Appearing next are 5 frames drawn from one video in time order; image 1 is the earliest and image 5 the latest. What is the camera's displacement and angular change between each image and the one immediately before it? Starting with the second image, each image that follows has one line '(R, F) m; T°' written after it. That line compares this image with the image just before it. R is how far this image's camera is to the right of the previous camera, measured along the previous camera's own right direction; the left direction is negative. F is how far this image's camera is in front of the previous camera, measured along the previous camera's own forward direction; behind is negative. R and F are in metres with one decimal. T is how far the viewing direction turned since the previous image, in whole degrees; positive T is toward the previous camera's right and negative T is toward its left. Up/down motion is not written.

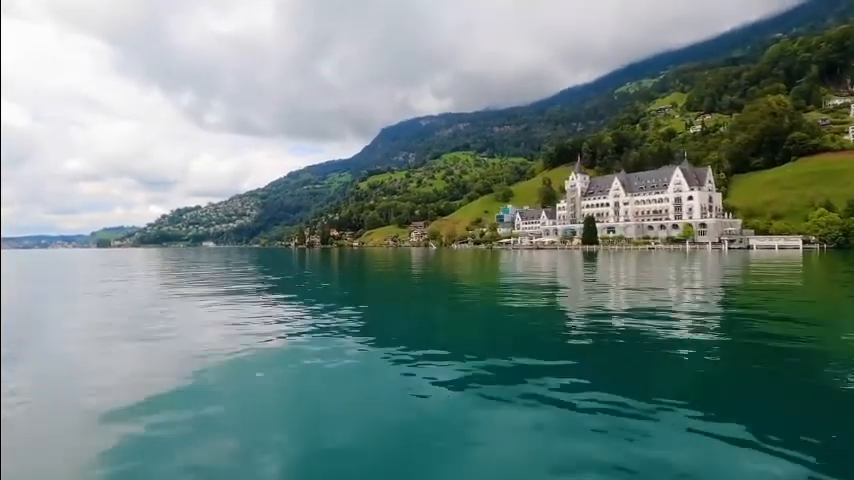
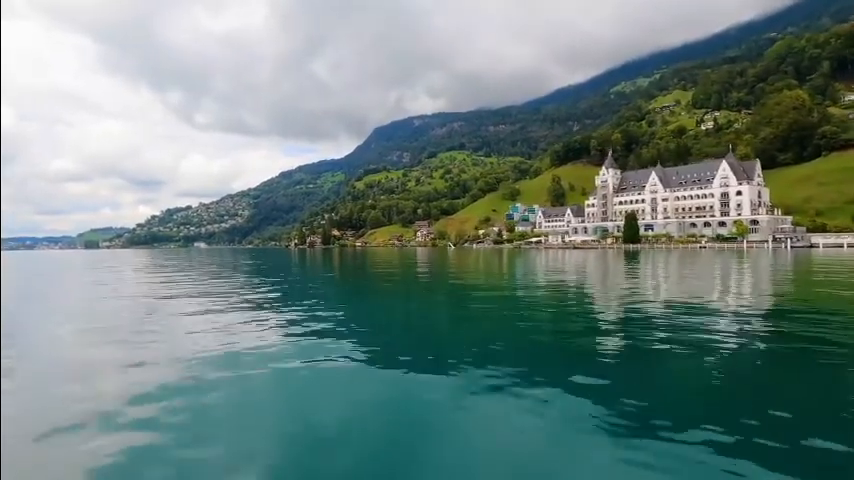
(-3.5, +3.9) m; +1°
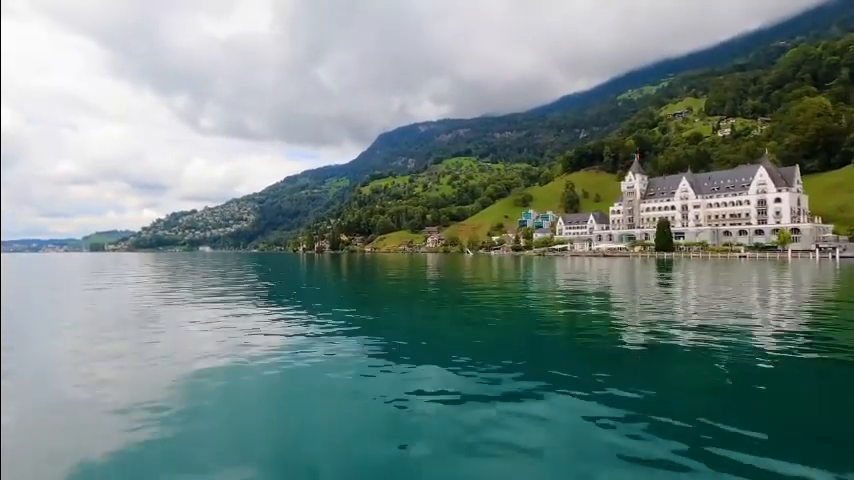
(-1.7, +2.1) m; 0°
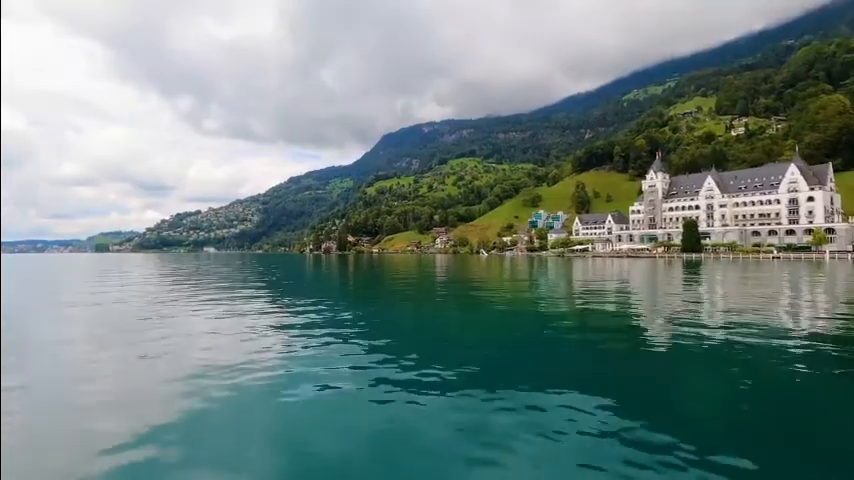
(-1.2, +1.7) m; 0°
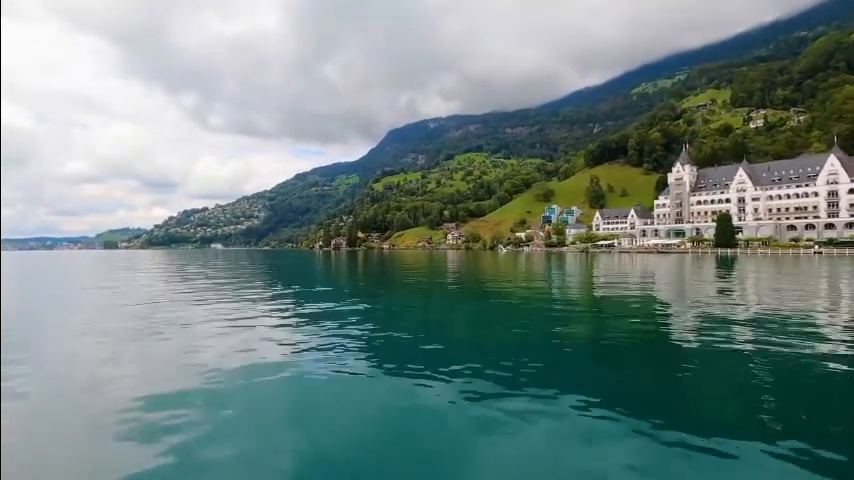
(-1.1, +2.0) m; -1°
